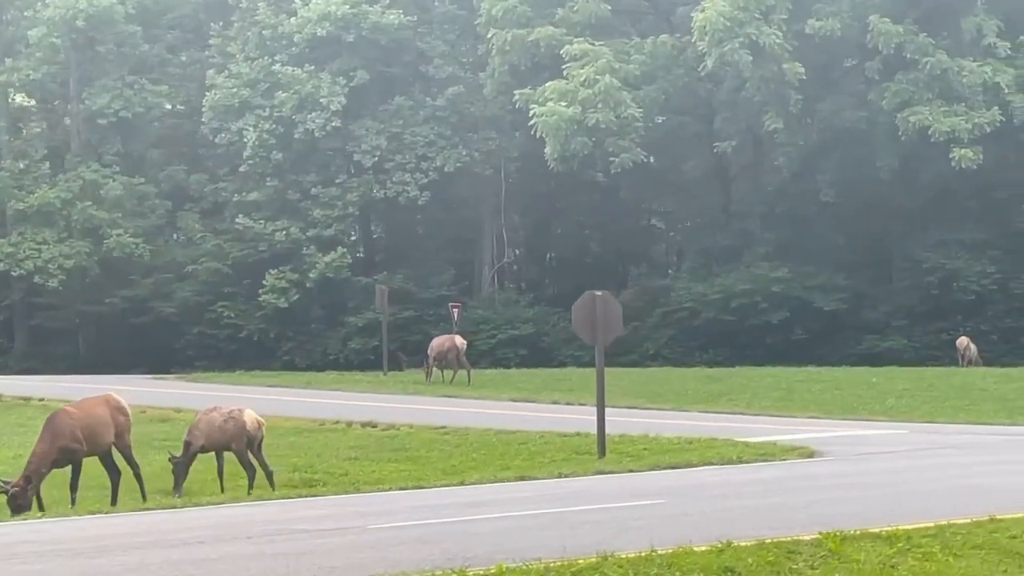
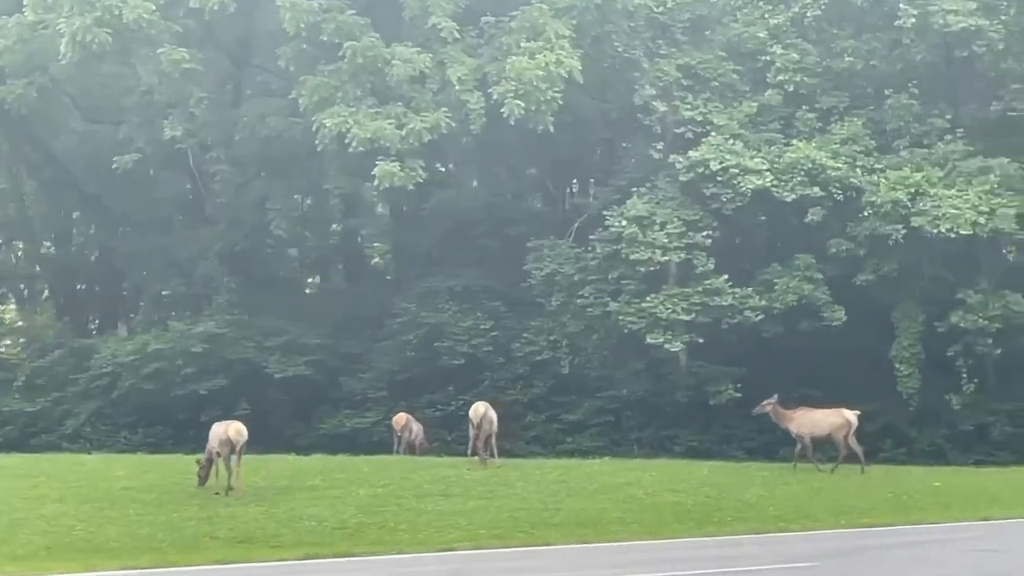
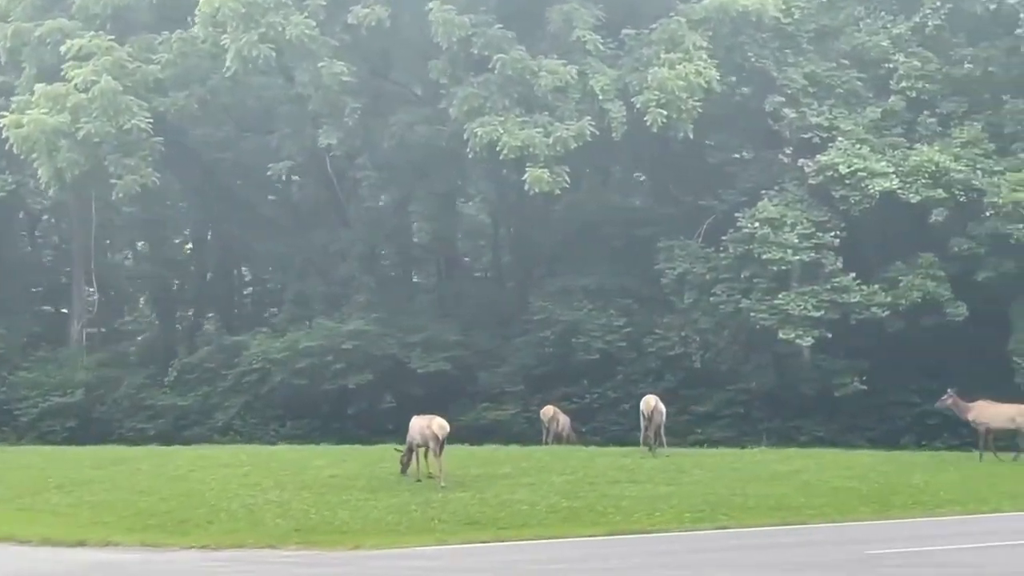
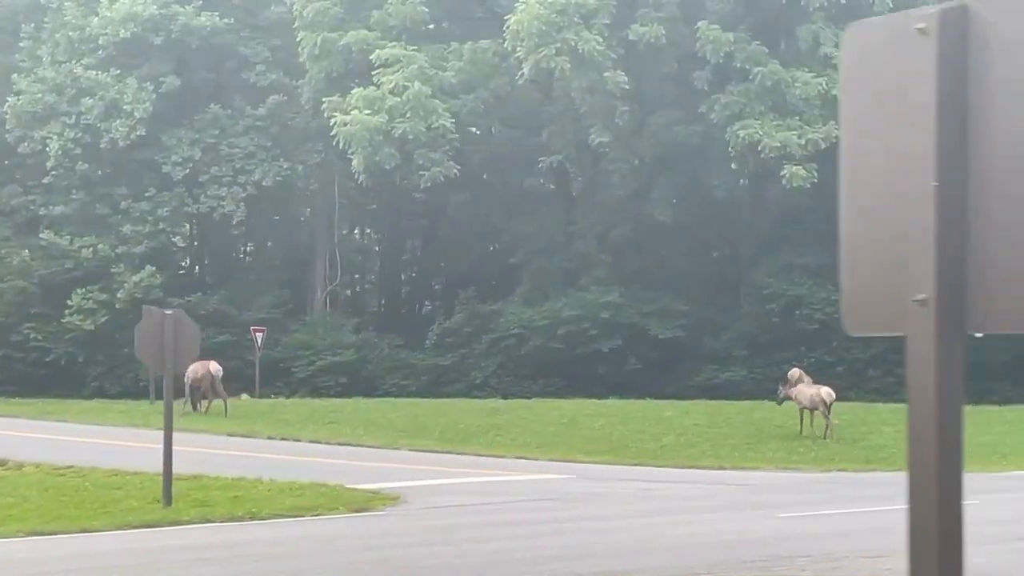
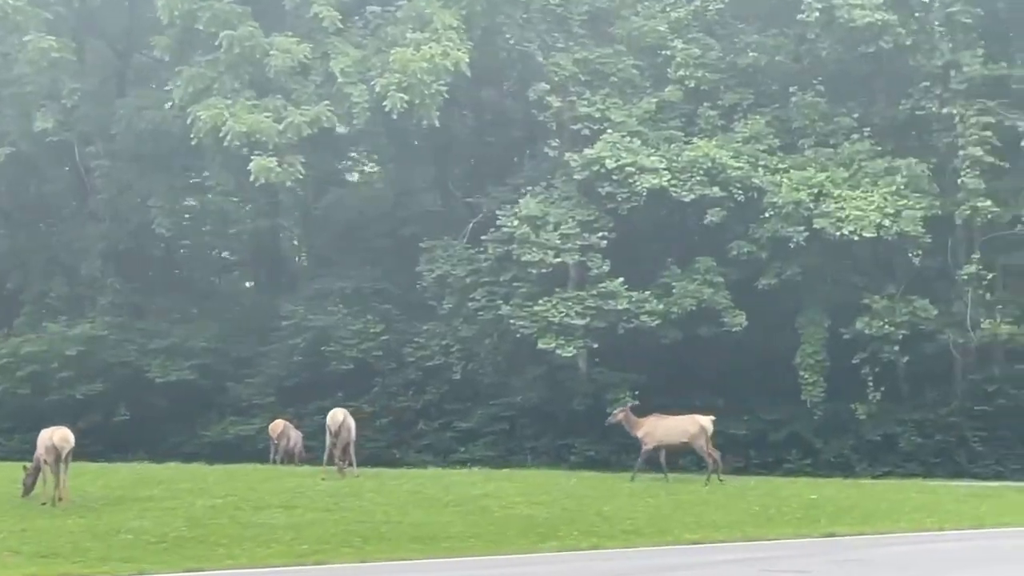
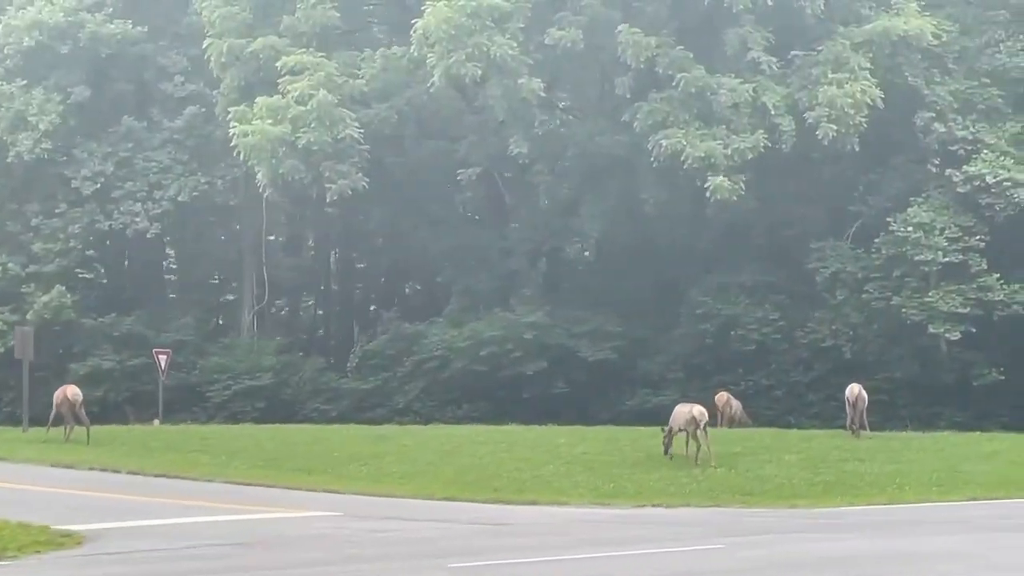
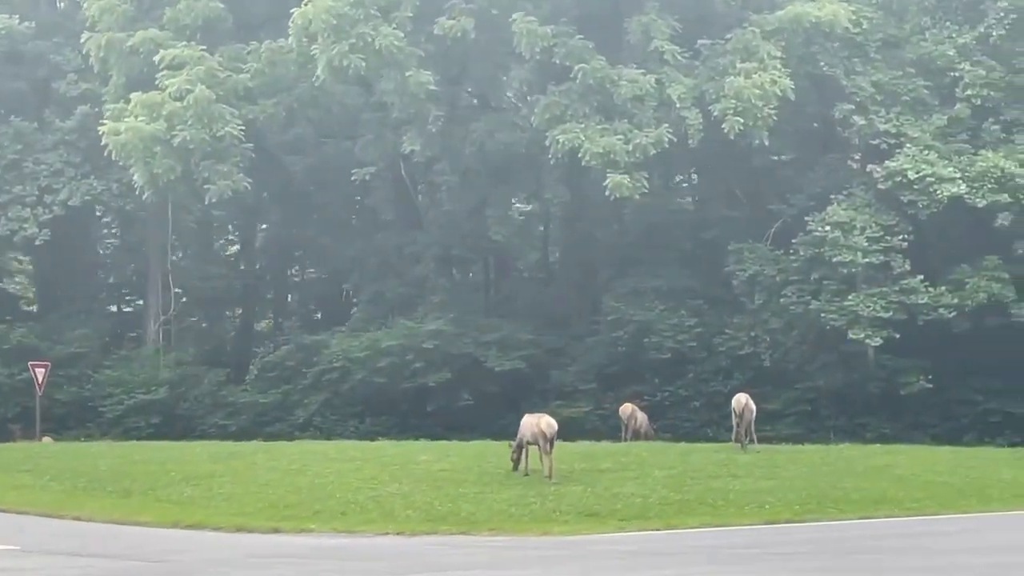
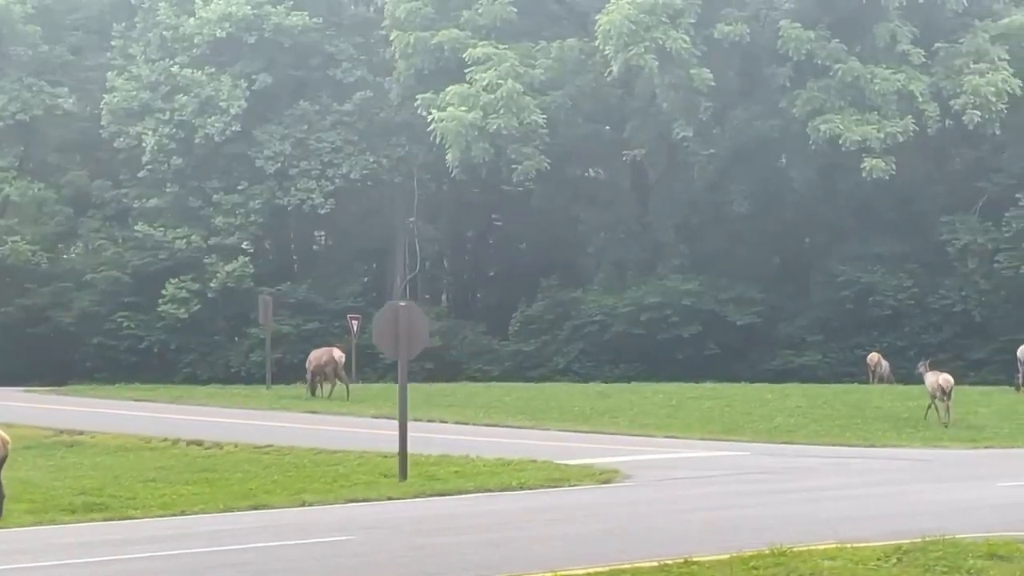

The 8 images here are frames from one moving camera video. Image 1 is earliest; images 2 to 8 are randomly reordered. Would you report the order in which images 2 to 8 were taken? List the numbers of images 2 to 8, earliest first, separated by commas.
8, 4, 6, 7, 3, 2, 5
